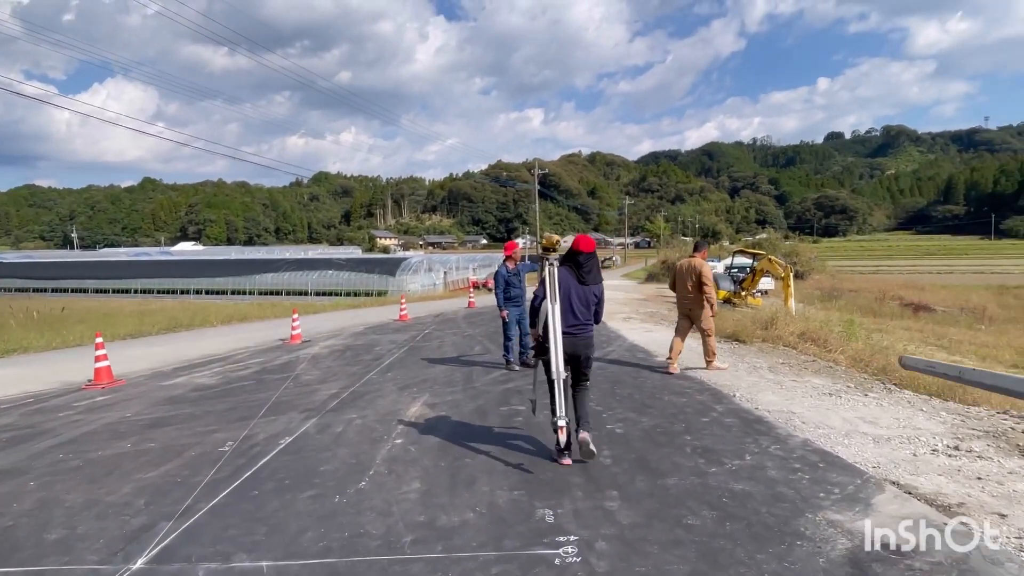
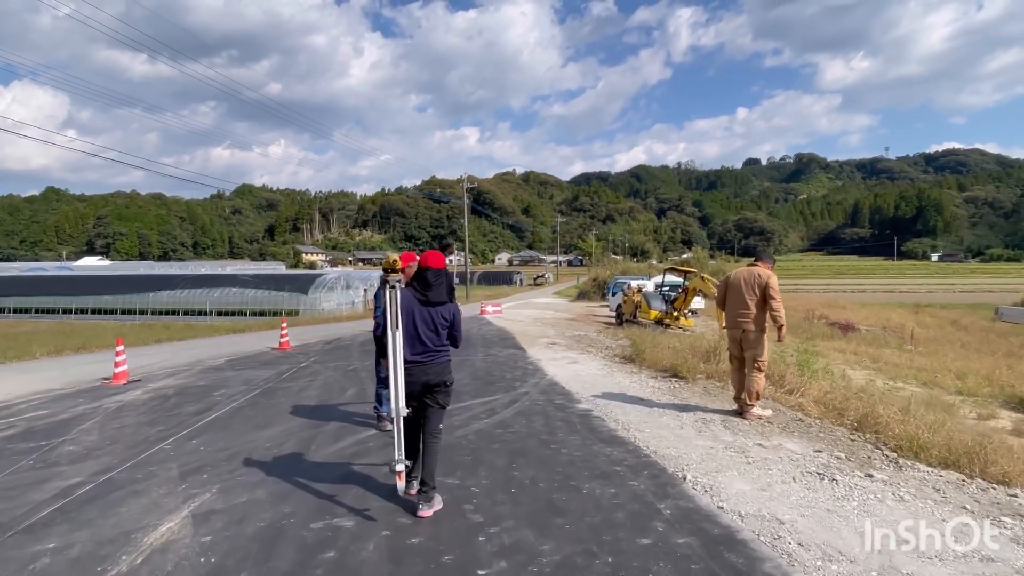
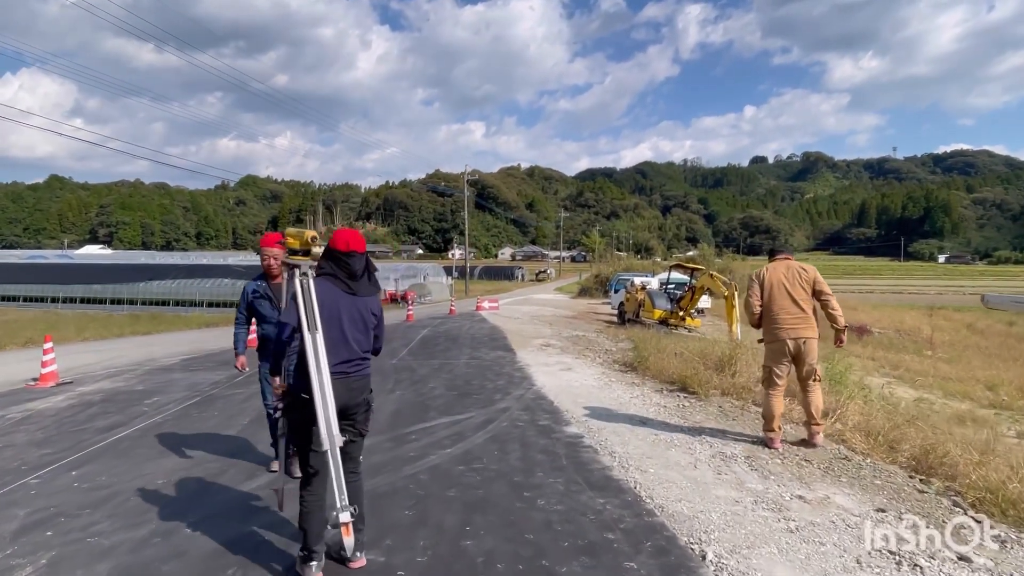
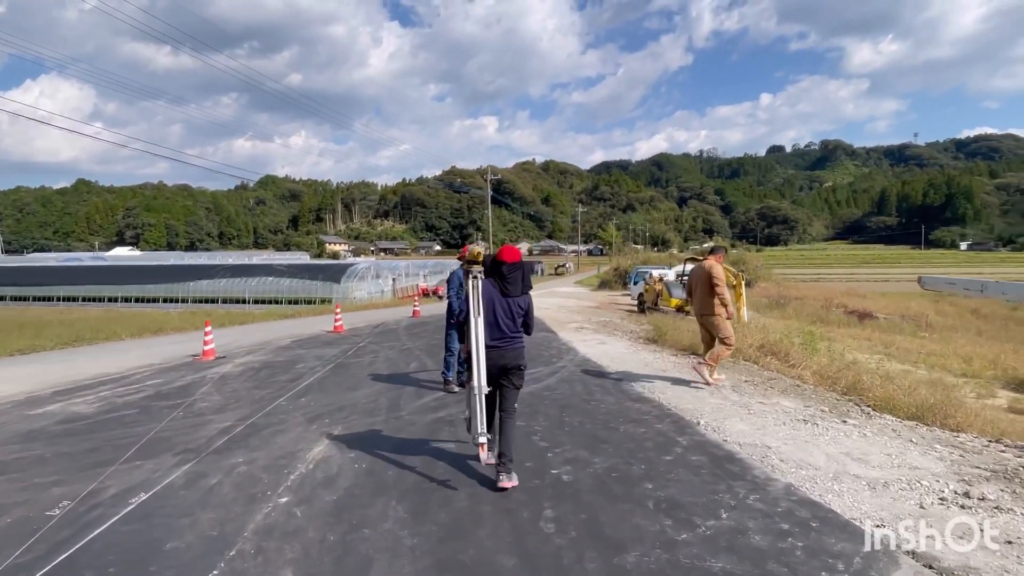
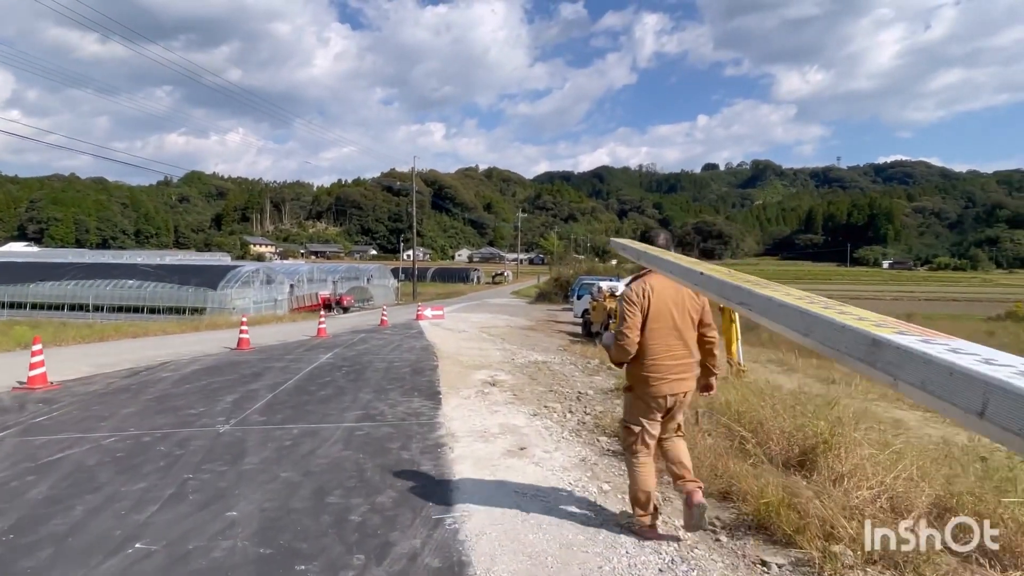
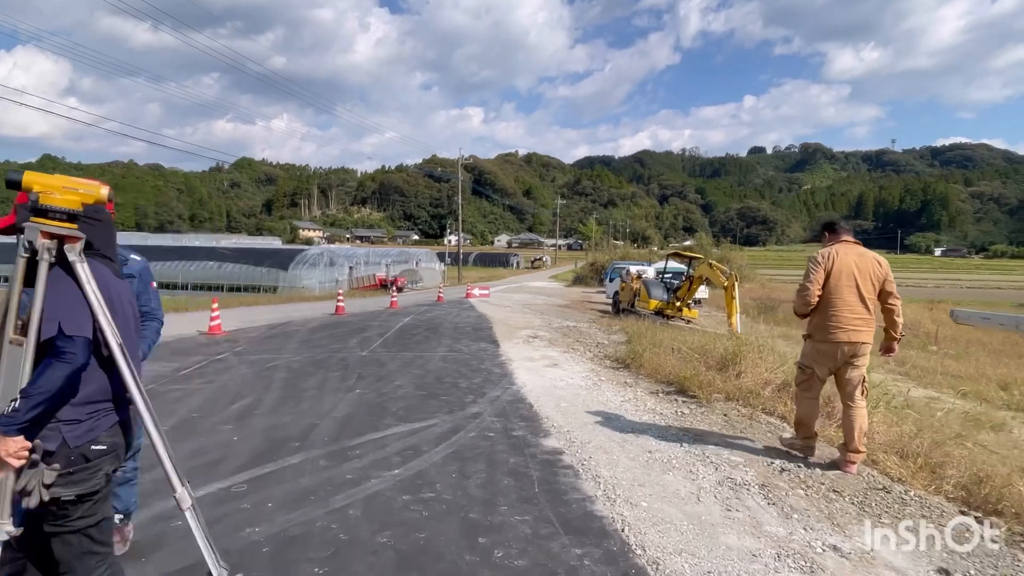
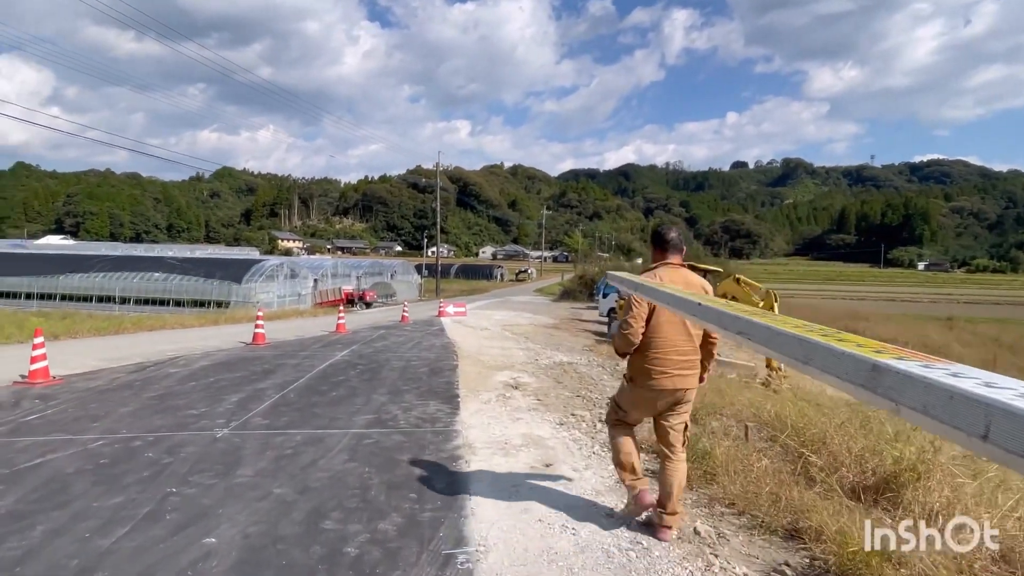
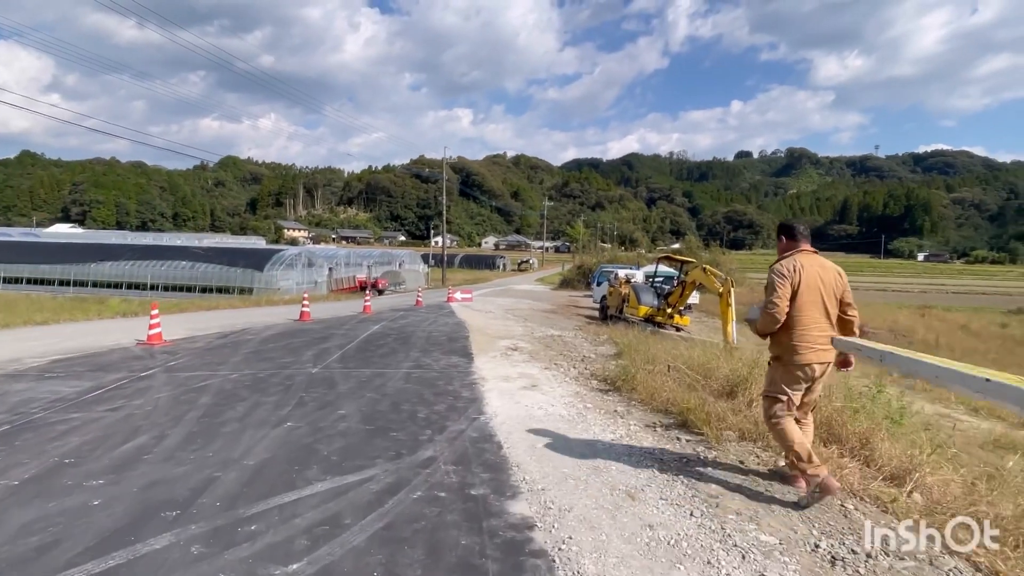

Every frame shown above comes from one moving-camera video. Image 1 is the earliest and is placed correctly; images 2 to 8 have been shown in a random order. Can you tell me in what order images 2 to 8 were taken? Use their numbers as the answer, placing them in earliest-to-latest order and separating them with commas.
4, 2, 3, 6, 8, 5, 7
